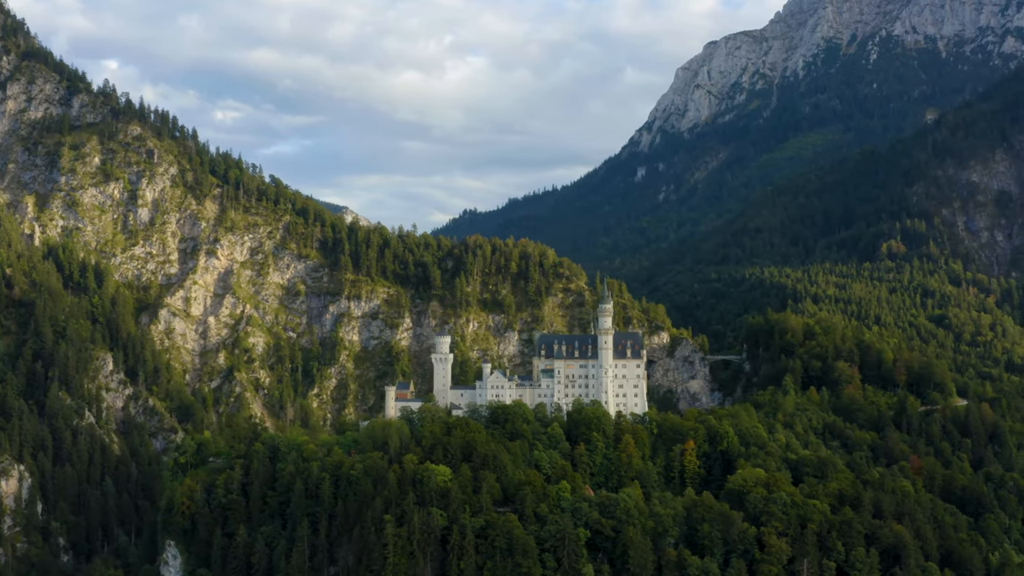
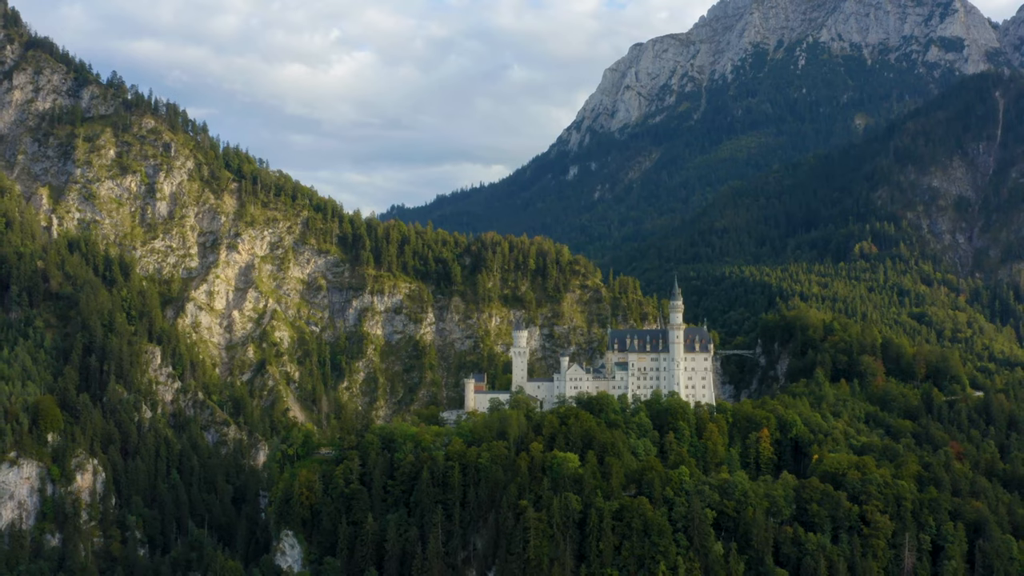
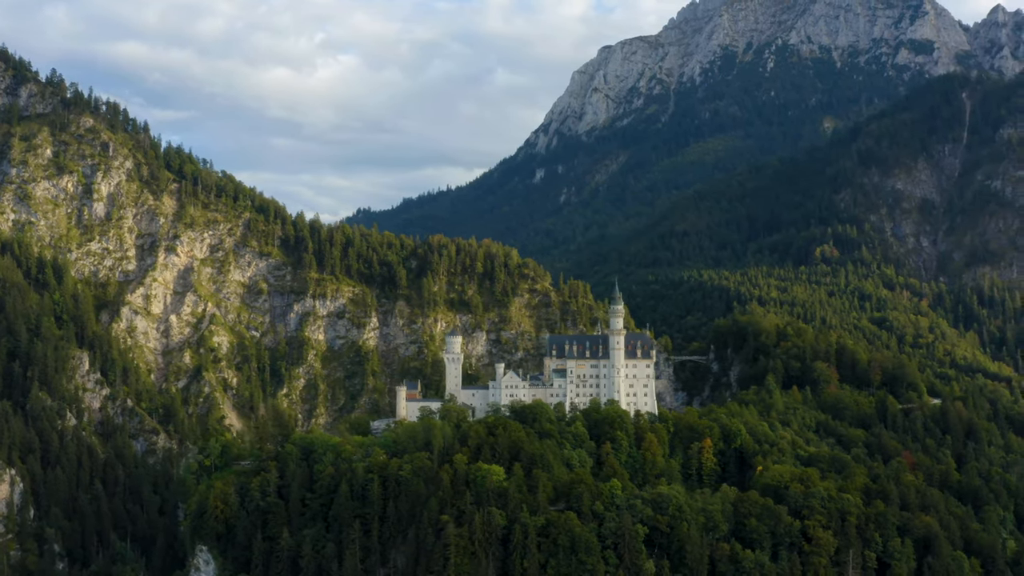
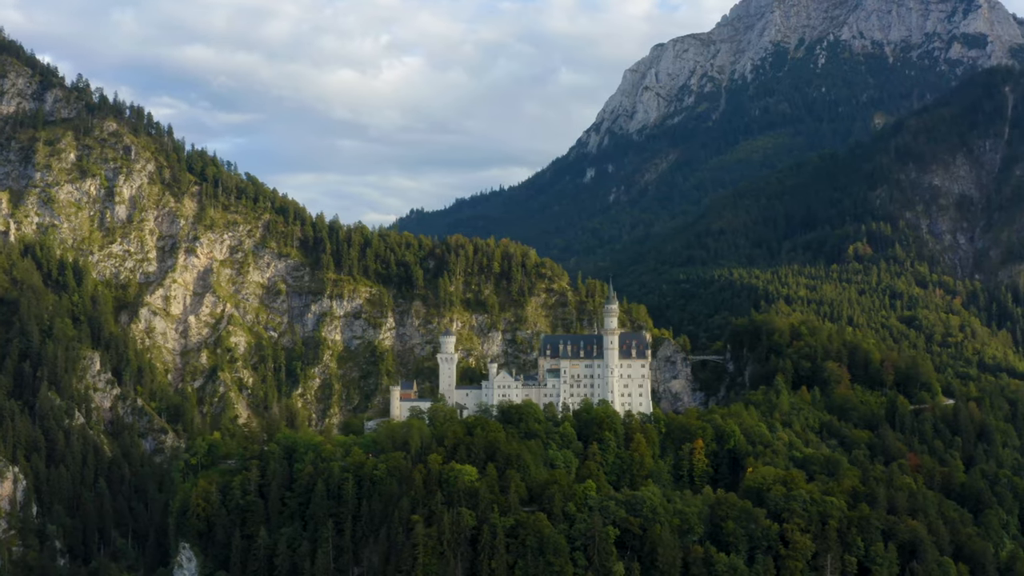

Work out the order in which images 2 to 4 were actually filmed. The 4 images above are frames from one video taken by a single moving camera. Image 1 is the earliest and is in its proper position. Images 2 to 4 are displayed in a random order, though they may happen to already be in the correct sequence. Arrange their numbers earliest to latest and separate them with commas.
4, 3, 2
